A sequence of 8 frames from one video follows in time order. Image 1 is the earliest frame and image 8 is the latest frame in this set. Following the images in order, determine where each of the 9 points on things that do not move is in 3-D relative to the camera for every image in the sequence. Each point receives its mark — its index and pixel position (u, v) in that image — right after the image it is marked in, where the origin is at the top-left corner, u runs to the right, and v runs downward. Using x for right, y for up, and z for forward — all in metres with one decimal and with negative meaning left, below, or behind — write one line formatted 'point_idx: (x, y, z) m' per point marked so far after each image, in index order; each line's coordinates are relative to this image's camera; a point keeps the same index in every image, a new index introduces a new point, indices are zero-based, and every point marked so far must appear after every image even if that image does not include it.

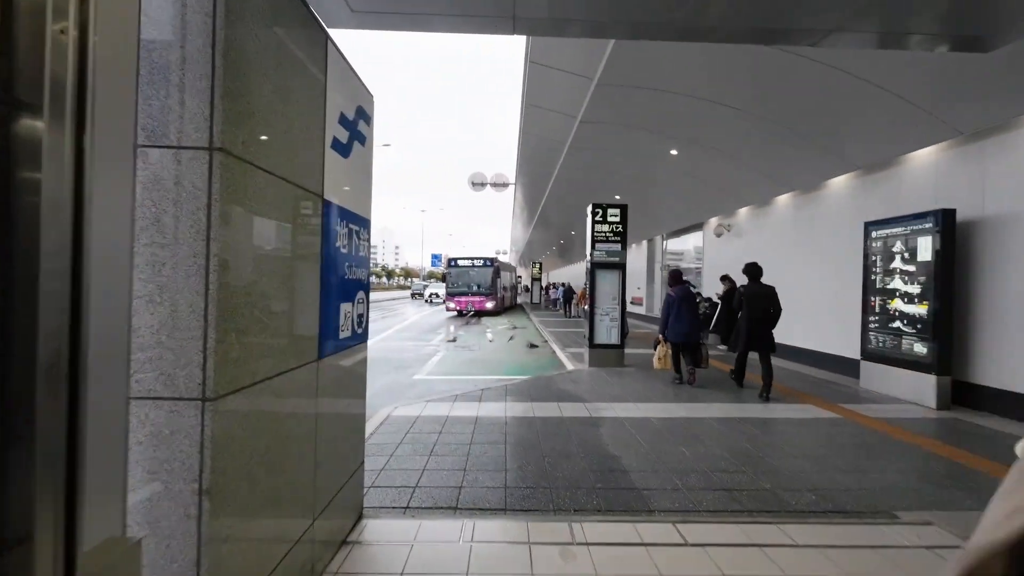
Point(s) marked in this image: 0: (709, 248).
0: (+6.5, +1.3, +16.0) m
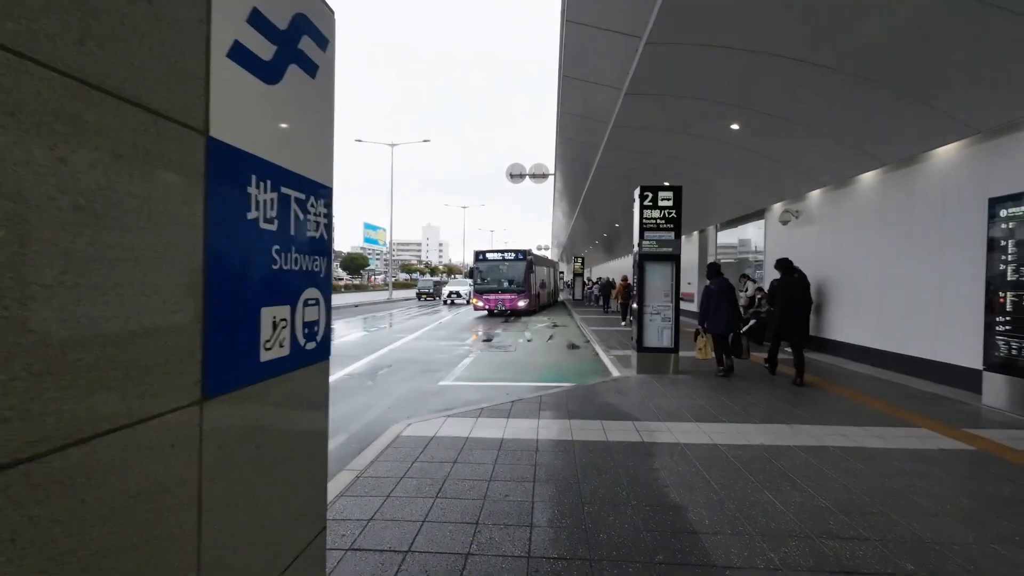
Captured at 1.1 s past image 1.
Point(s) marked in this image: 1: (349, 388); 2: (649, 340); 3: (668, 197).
0: (+7.6, +1.5, +14.3) m
1: (-2.8, -1.7, +8.5) m
2: (+2.4, -1.0, +8.7) m
3: (+2.7, +1.6, +8.6) m
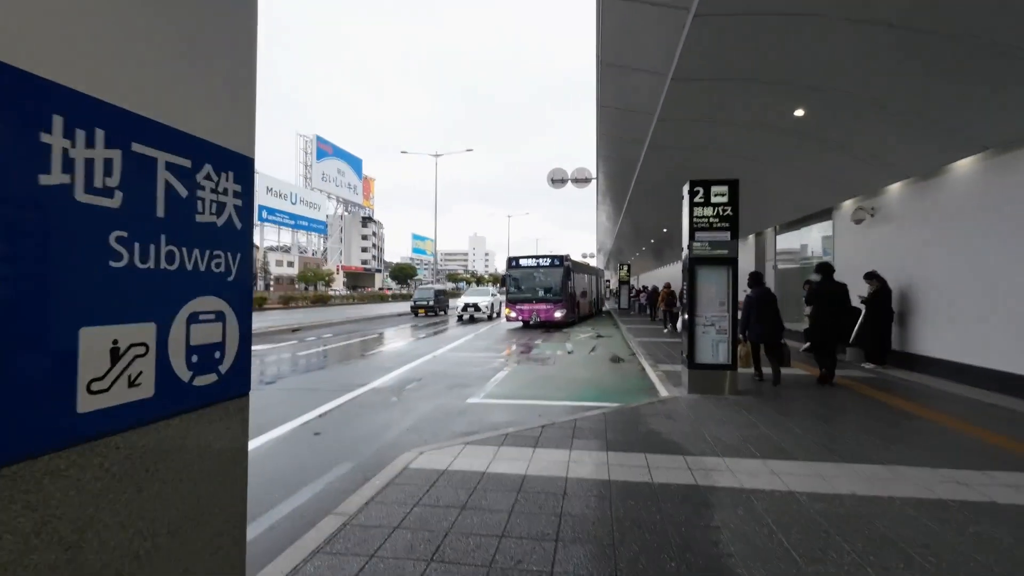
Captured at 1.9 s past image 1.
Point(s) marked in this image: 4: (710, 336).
0: (+8.6, +1.3, +12.7) m
1: (-2.3, -1.9, +7.9) m
2: (+2.9, -1.1, +7.6) m
3: (+3.2, +1.5, +7.5) m
4: (+3.1, -0.7, +7.6) m
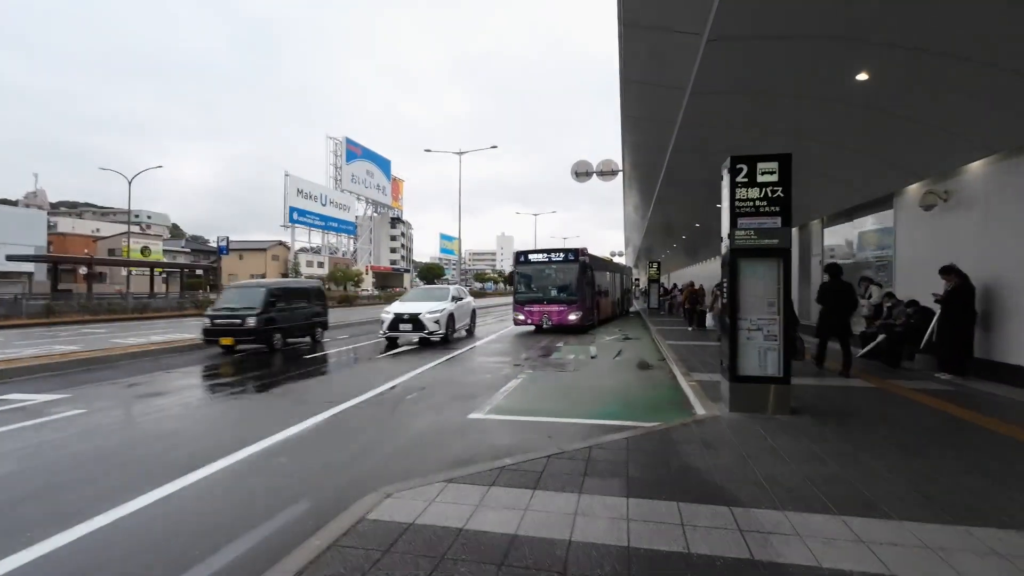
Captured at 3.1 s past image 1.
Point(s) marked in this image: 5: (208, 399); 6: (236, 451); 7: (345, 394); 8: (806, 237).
0: (+9.0, +1.3, +11.1) m
1: (-2.2, -1.8, +6.9) m
2: (+3.0, -1.0, +6.4) m
3: (+3.3, +1.5, +6.3) m
4: (+3.1, -0.7, +6.3) m
5: (-5.2, -1.9, +8.5) m
6: (-3.2, -1.9, +5.7) m
7: (-3.0, -1.9, +8.8) m
8: (+10.5, +1.8, +17.5) m
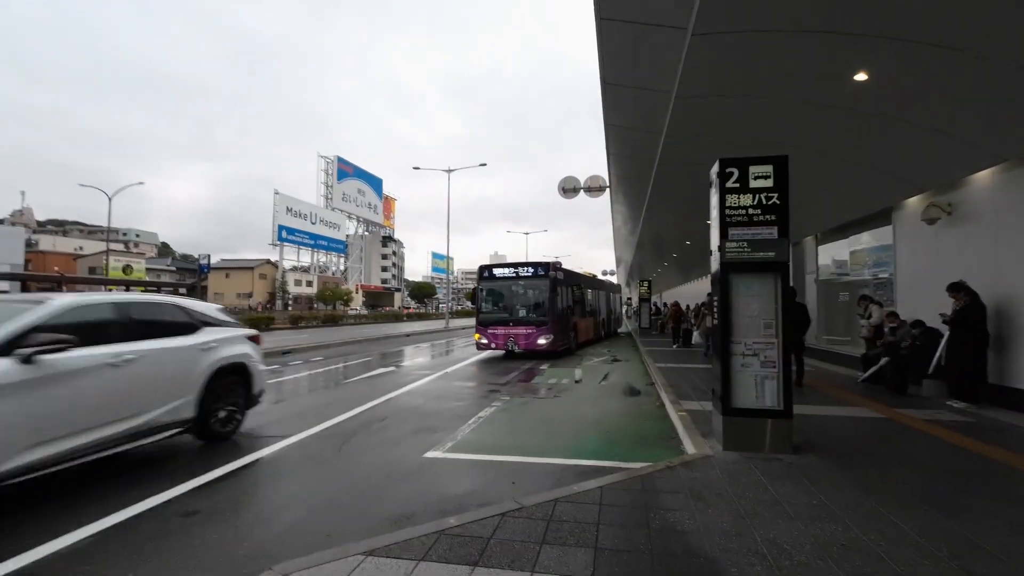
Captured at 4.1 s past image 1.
0: (+8.5, +0.9, +10.5) m
1: (-2.6, -2.1, +6.0) m
2: (+2.6, -1.3, +5.6) m
3: (+2.8, +1.3, +5.5) m
4: (+2.7, -0.9, +5.5) m
5: (-5.7, -2.2, +7.5) m
6: (-3.7, -2.1, +4.8) m
7: (-3.5, -2.2, +7.9) m
8: (+9.9, +1.2, +16.9) m
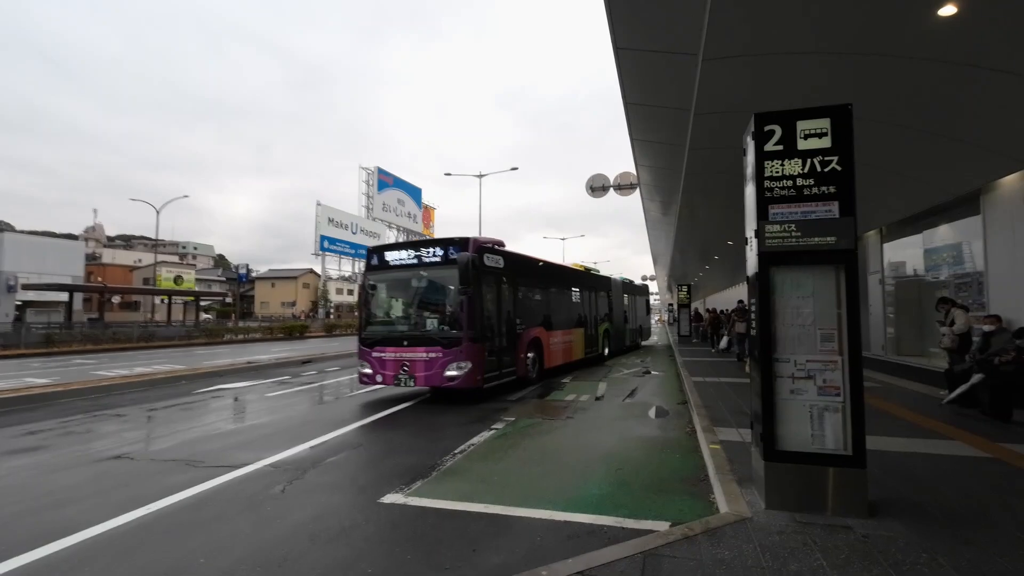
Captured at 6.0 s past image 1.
0: (+8.6, +0.9, +8.5) m
1: (-2.9, -2.1, +5.0) m
2: (+2.3, -1.2, +4.1) m
3: (+2.5, +1.3, +4.1) m
4: (+2.4, -0.9, +4.1) m
5: (-5.8, -2.3, +6.7) m
6: (-4.0, -2.1, +3.8) m
7: (-3.5, -2.3, +6.9) m
8: (+10.5, +1.1, +14.8) m
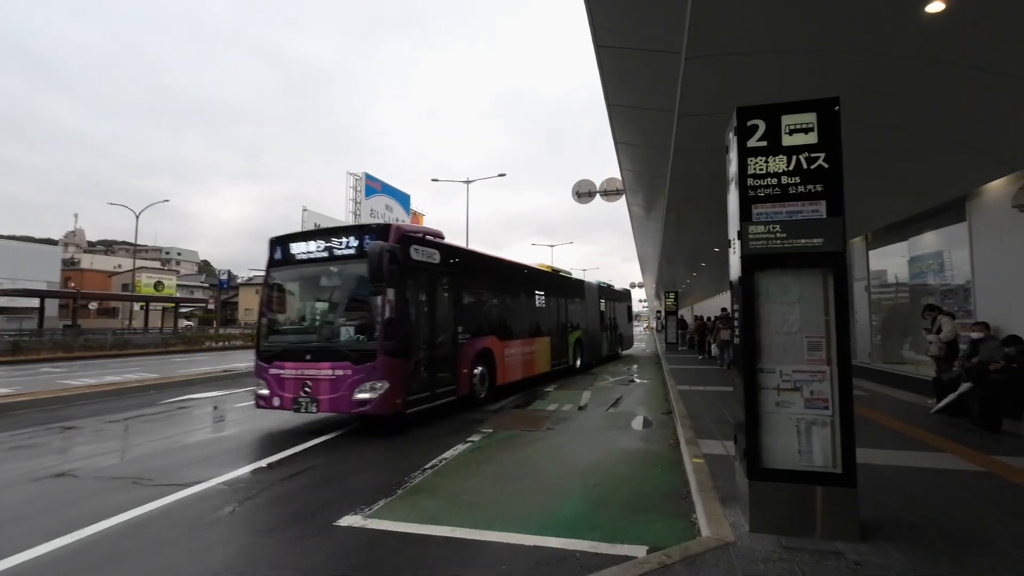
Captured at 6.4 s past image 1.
0: (+8.2, +0.8, +8.4) m
1: (-3.1, -2.2, +4.6) m
2: (+2.0, -1.3, +3.8) m
3: (+2.3, +1.3, +3.8) m
4: (+2.2, -0.9, +3.8) m
5: (-6.1, -2.4, +6.2) m
6: (-4.2, -2.1, +3.4) m
7: (-3.9, -2.3, +6.5) m
8: (+10.0, +0.9, +14.7) m
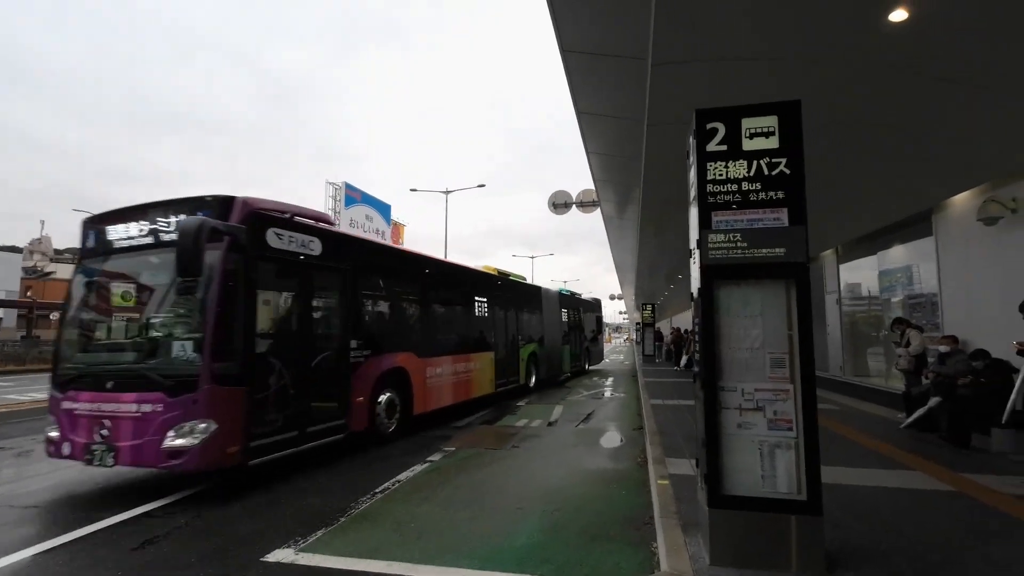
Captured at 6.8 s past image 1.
0: (+7.7, +0.6, +8.4) m
1: (-3.6, -2.3, +4.1) m
2: (+1.6, -1.4, +3.5) m
3: (+1.9, +1.2, +3.6) m
4: (+1.7, -1.0, +3.5) m
5: (-6.6, -2.5, +5.6) m
6: (-4.6, -2.2, +2.9) m
7: (-4.4, -2.5, +6.0) m
8: (+9.2, +0.5, +14.8) m
